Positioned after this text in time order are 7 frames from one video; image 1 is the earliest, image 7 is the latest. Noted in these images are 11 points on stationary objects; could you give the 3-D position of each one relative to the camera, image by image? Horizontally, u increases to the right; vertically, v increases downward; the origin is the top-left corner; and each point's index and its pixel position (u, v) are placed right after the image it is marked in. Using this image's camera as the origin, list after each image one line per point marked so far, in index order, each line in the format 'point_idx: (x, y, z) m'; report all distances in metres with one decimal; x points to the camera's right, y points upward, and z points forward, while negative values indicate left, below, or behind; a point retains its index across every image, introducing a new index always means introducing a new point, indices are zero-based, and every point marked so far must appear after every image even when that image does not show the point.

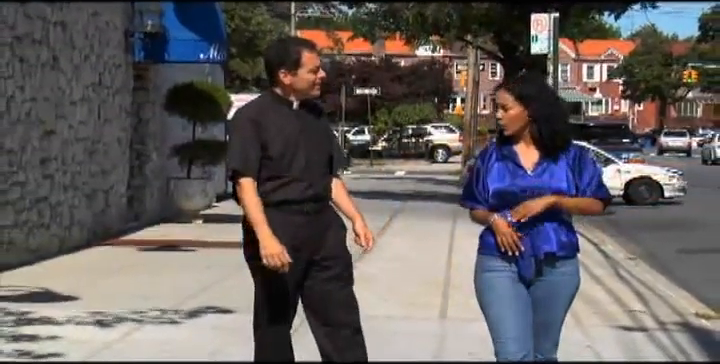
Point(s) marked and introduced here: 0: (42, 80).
0: (-2.0, +0.6, +11.3) m
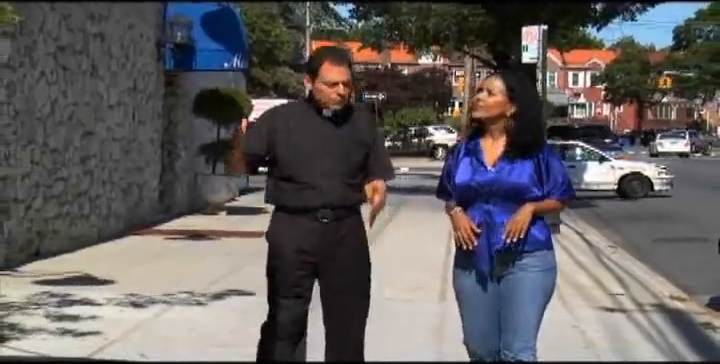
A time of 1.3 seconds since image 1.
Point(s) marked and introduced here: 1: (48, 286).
0: (-1.9, +0.7, +12.3) m
1: (-1.7, -0.6, +9.5) m
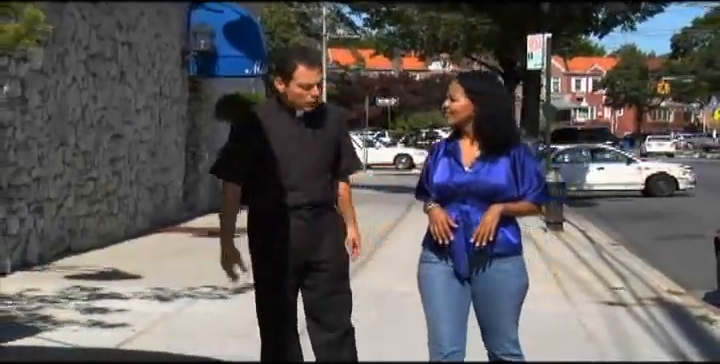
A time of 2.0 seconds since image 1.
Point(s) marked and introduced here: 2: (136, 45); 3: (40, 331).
0: (-1.8, +0.7, +12.8) m
1: (-1.6, -0.6, +10.1) m
2: (-1.7, +1.0, +13.5) m
3: (-1.6, -0.7, +8.7) m
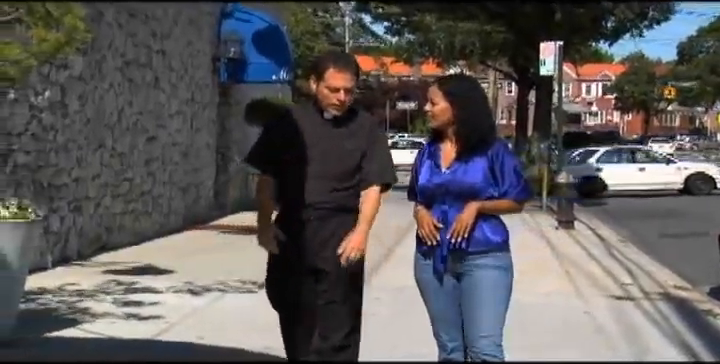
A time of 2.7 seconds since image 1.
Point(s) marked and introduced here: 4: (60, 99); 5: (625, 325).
0: (-1.6, +0.7, +13.3) m
1: (-1.5, -0.6, +10.6) m
2: (-1.5, +1.0, +14.1) m
3: (-1.5, -0.7, +9.2) m
4: (-1.8, +0.5, +10.8) m
5: (+1.5, -0.8, +9.7) m
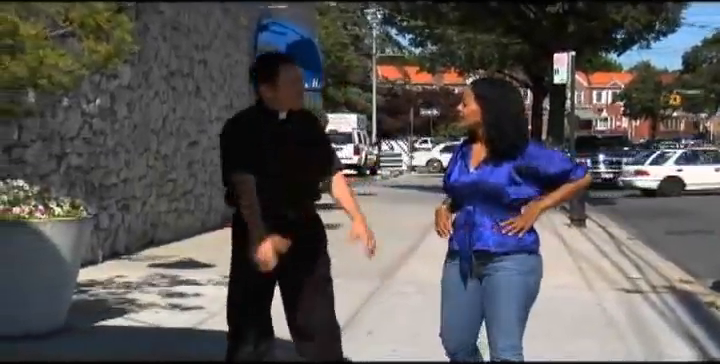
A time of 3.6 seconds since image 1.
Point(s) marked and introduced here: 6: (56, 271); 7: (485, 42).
0: (-1.4, +0.6, +14.2) m
1: (-1.3, -0.6, +11.4) m
2: (-1.3, +1.0, +14.9) m
3: (-1.3, -0.7, +10.1) m
4: (-1.6, +0.5, +11.6) m
5: (+1.6, -0.8, +10.5) m
6: (-1.5, -0.5, +8.5) m
7: (+0.8, +0.9, +11.1) m
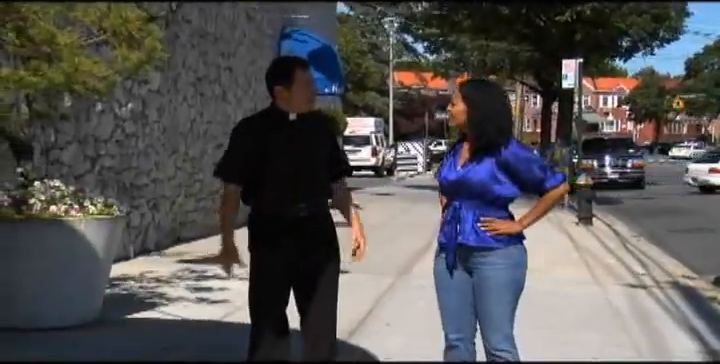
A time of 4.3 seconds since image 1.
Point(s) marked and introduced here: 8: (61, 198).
0: (-1.2, +0.6, +14.7) m
1: (-1.2, -0.6, +12.0) m
2: (-1.1, +1.0, +15.5) m
3: (-1.2, -0.7, +10.6) m
4: (-1.5, +0.5, +12.2) m
5: (+1.7, -0.8, +11.0) m
6: (-1.4, -0.4, +9.1) m
7: (+0.9, +0.9, +11.6) m
8: (-1.6, -0.1, +9.3) m
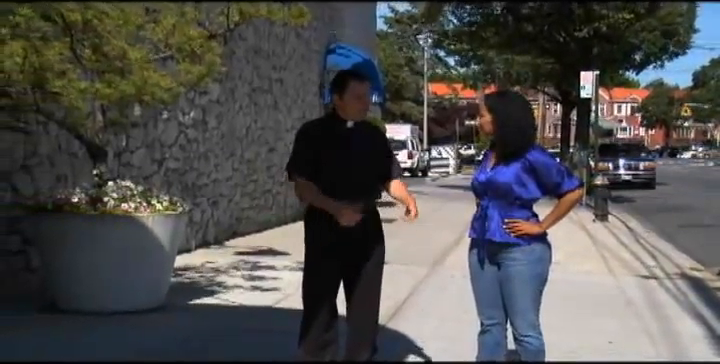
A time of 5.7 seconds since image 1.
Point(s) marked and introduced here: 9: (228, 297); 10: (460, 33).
0: (-0.9, +0.6, +16.0) m
1: (-0.9, -0.6, +13.3) m
2: (-0.7, +1.0, +16.8) m
3: (-1.0, -0.7, +11.9) m
4: (-1.2, +0.5, +13.5) m
5: (+2.0, -0.8, +12.2) m
6: (-1.2, -0.4, +10.4) m
7: (+1.2, +0.9, +12.9) m
8: (-1.4, -0.1, +10.6) m
9: (-0.9, -0.8, +11.8) m
10: (+0.7, +1.0, +12.0) m
